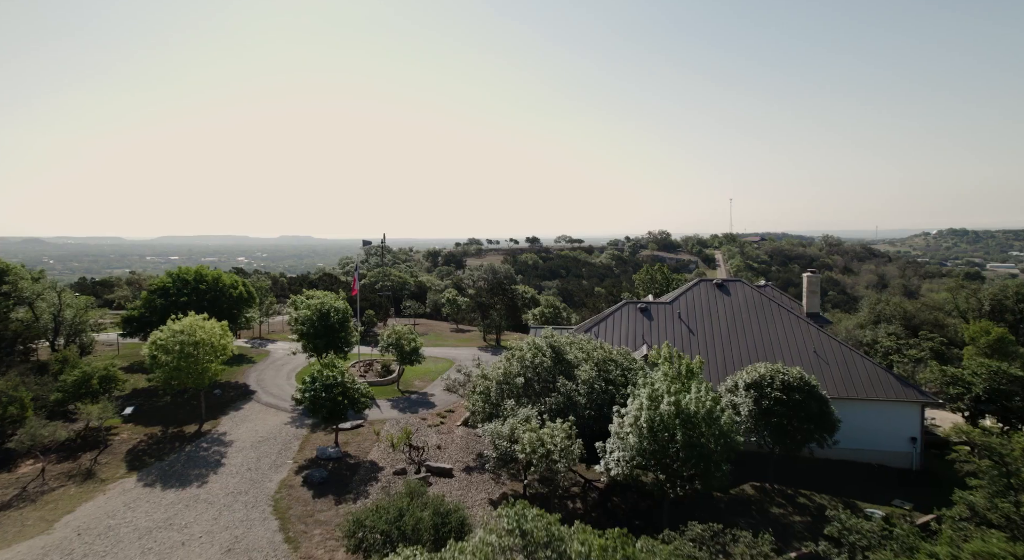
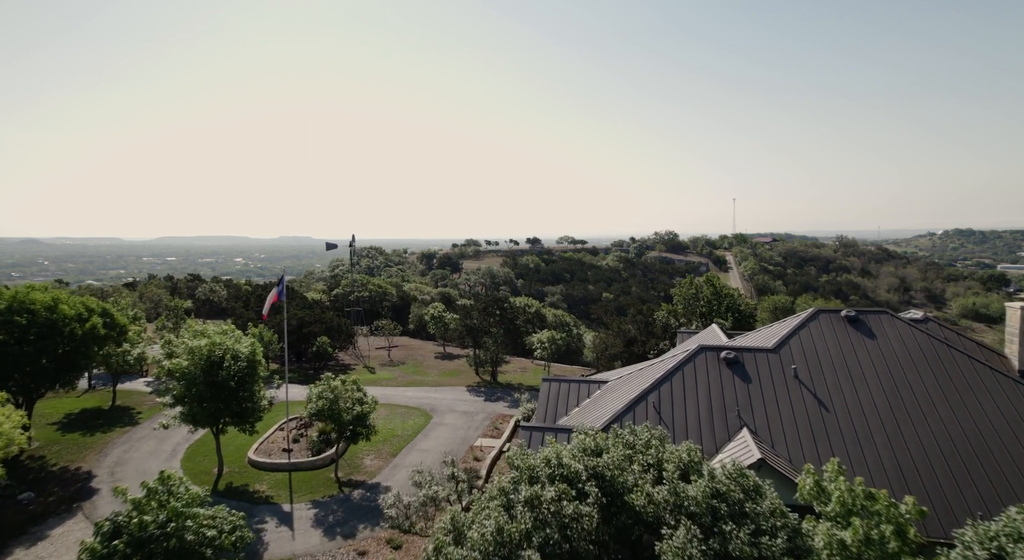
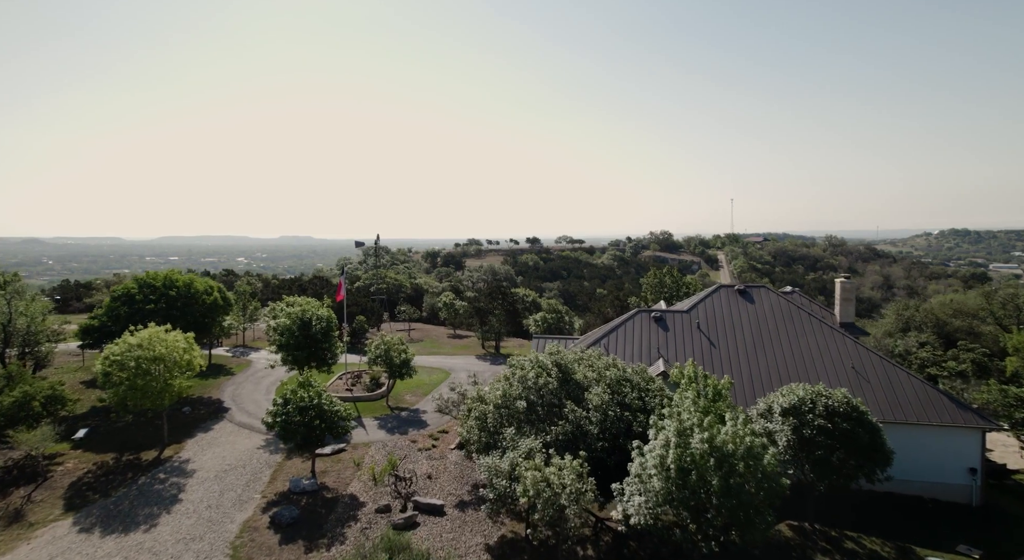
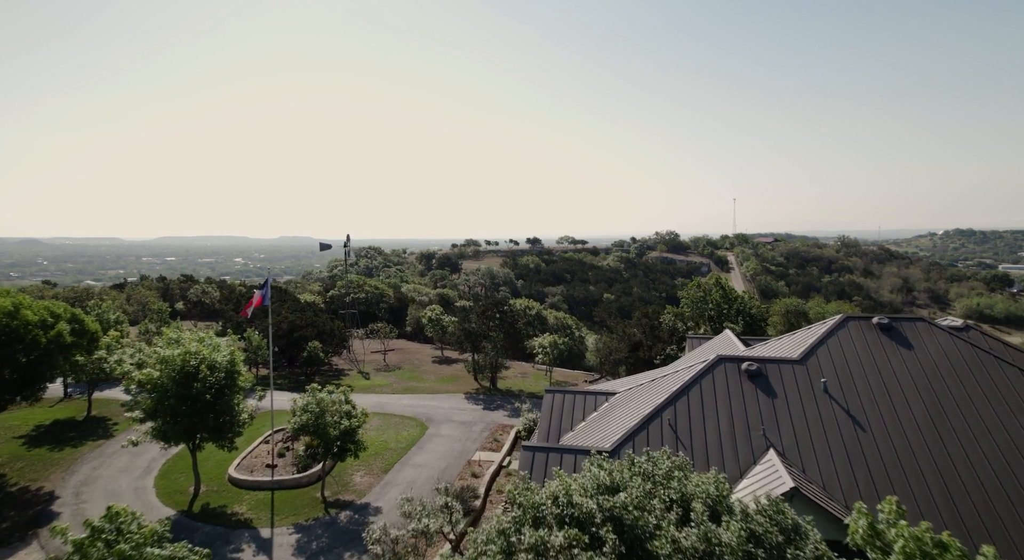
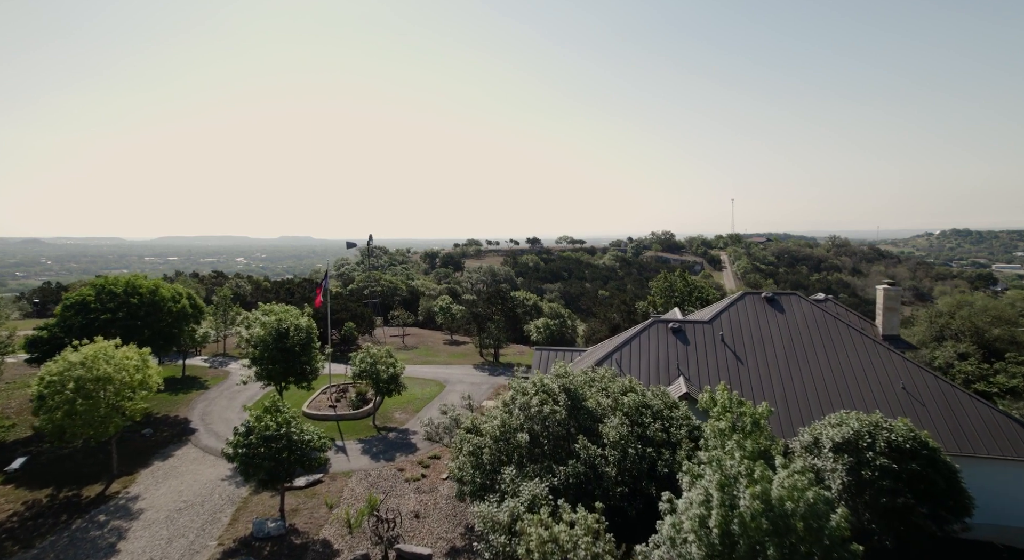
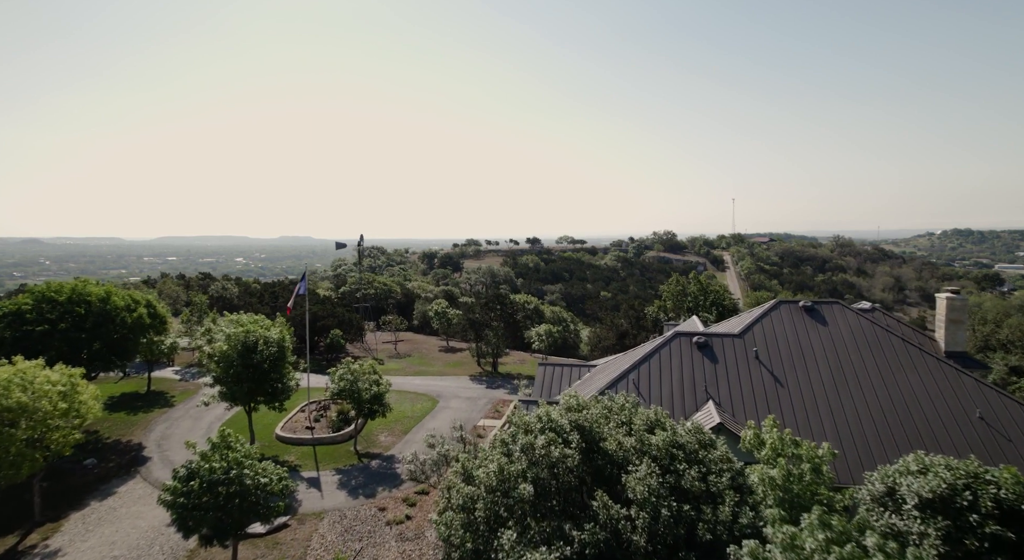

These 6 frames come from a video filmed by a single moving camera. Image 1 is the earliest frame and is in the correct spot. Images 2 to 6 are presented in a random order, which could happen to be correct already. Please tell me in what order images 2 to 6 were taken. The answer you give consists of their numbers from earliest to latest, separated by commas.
3, 5, 6, 2, 4
